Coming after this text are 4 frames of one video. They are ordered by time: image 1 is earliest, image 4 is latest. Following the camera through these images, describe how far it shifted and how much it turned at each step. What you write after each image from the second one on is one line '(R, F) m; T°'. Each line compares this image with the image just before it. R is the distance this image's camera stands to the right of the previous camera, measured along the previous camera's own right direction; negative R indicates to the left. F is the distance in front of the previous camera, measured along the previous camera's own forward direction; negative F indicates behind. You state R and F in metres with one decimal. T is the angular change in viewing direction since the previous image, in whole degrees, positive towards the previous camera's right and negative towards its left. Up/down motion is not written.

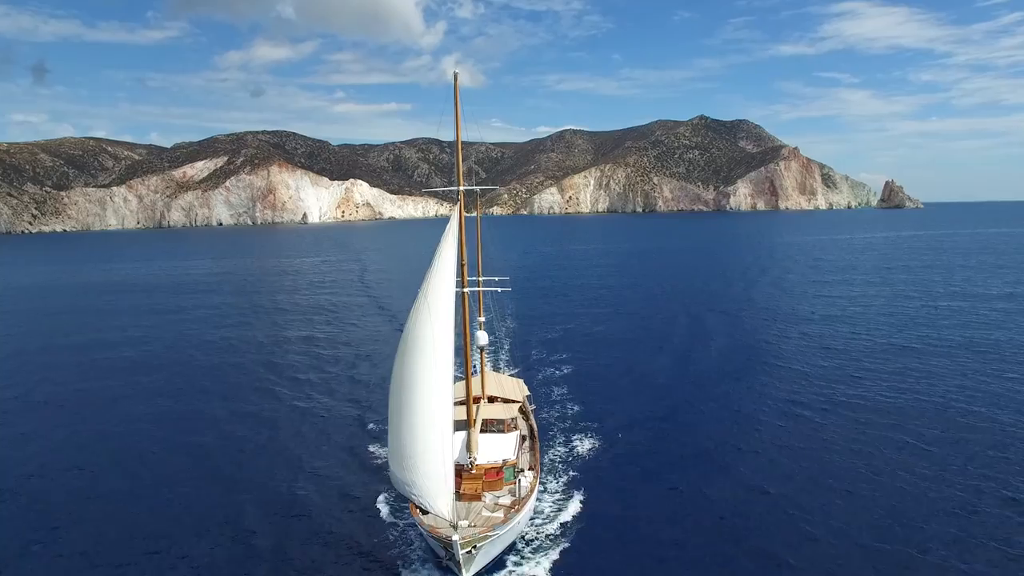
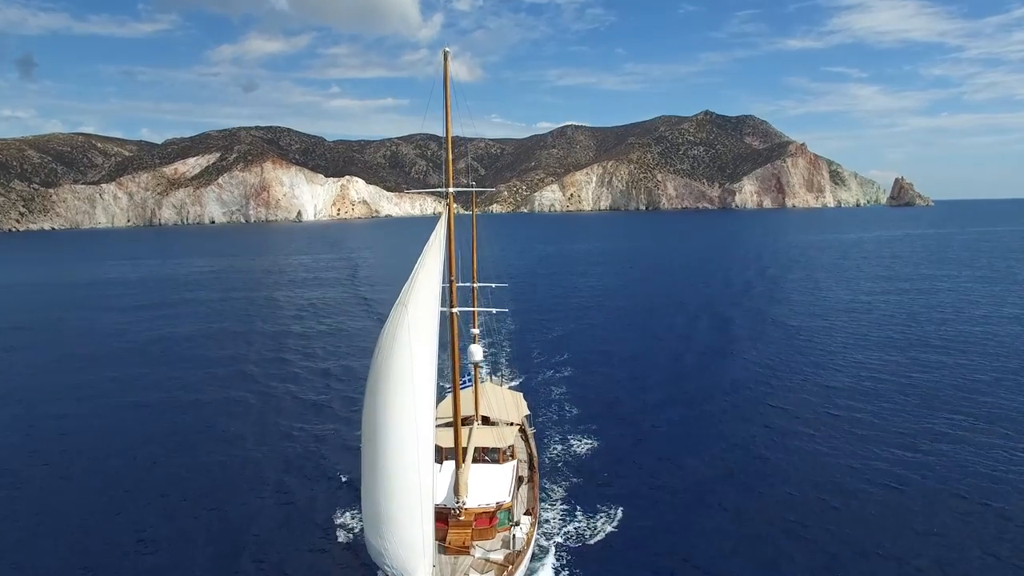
(+0.2, +1.9) m; 0°
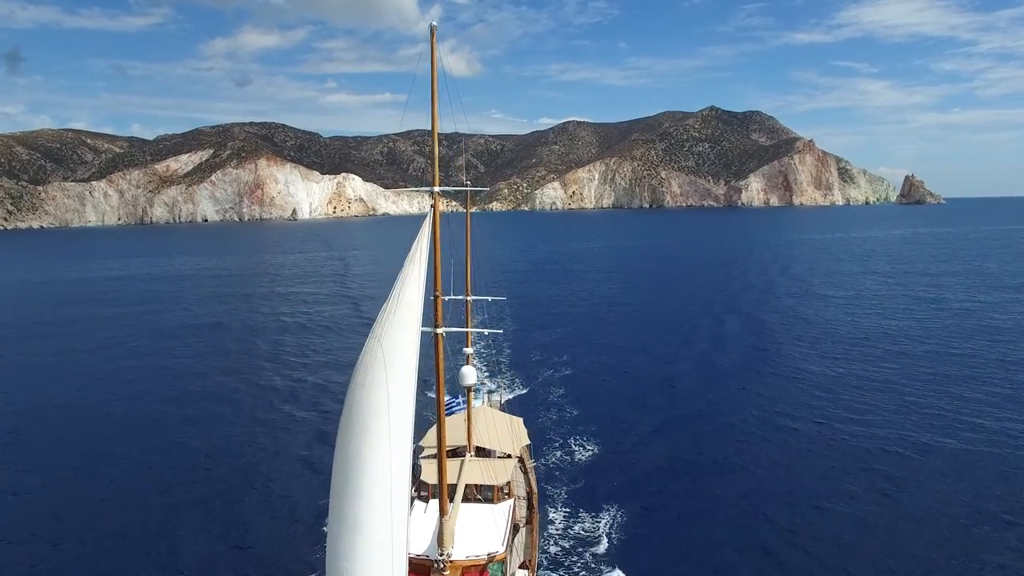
(+0.2, +1.8) m; 0°
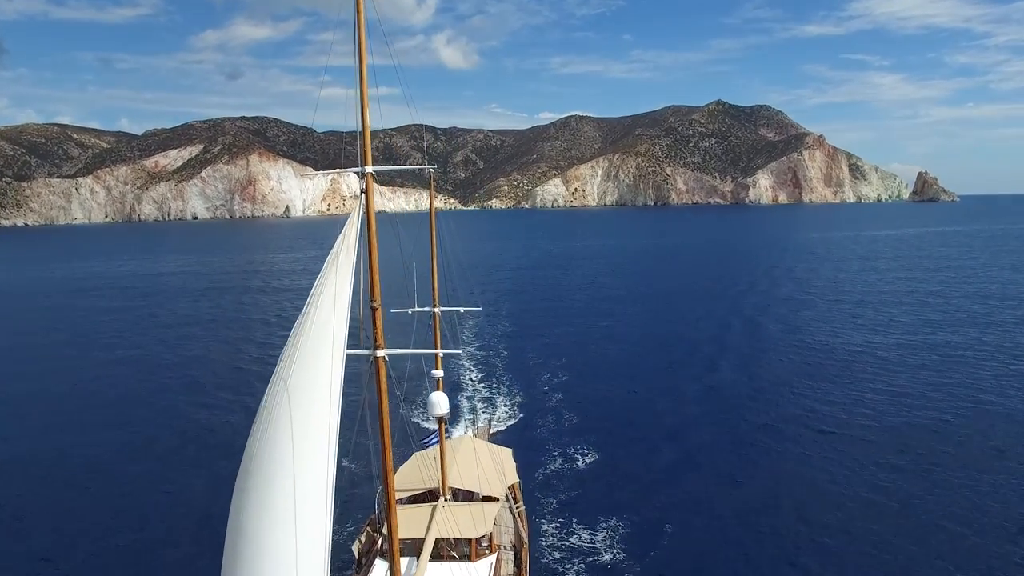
(+0.3, +2.3) m; 0°
